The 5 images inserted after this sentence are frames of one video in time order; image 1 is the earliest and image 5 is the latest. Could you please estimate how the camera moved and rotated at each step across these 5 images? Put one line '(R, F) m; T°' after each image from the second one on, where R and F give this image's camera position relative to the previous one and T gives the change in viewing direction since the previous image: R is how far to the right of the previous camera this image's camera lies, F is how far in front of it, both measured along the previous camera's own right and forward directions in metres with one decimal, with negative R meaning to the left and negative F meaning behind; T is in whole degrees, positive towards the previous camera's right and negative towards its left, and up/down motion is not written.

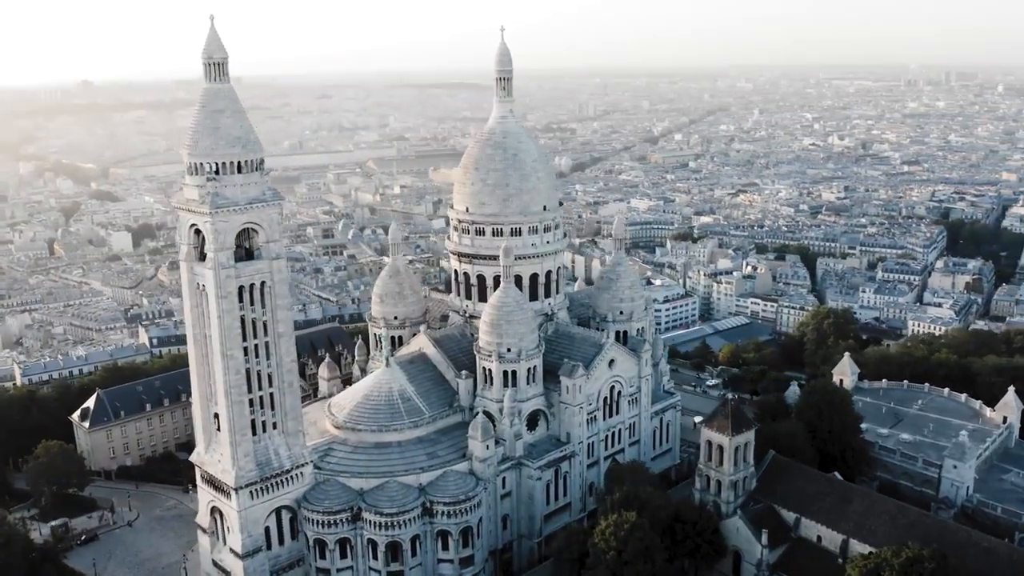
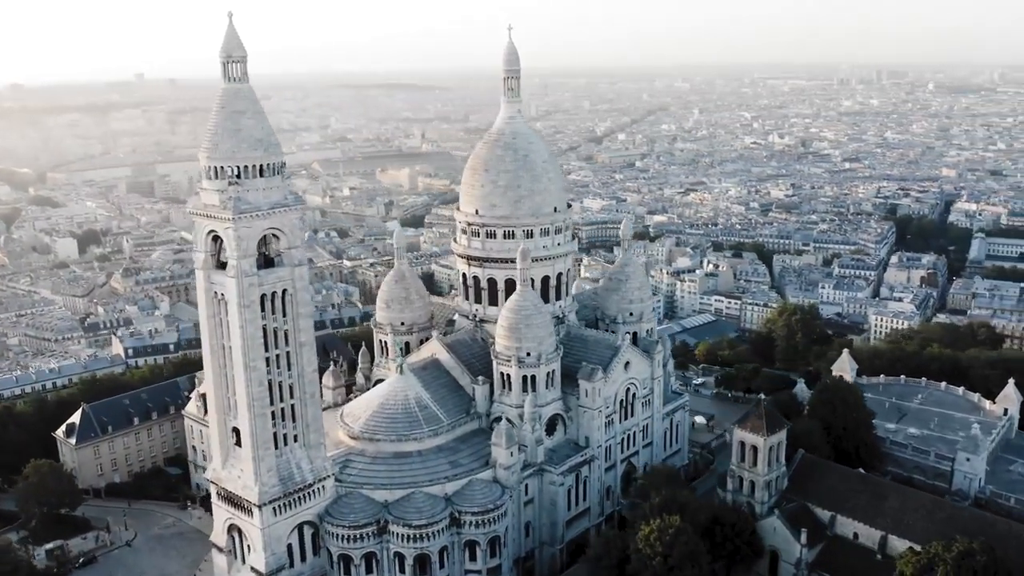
(-4.7, +1.2) m; +4°
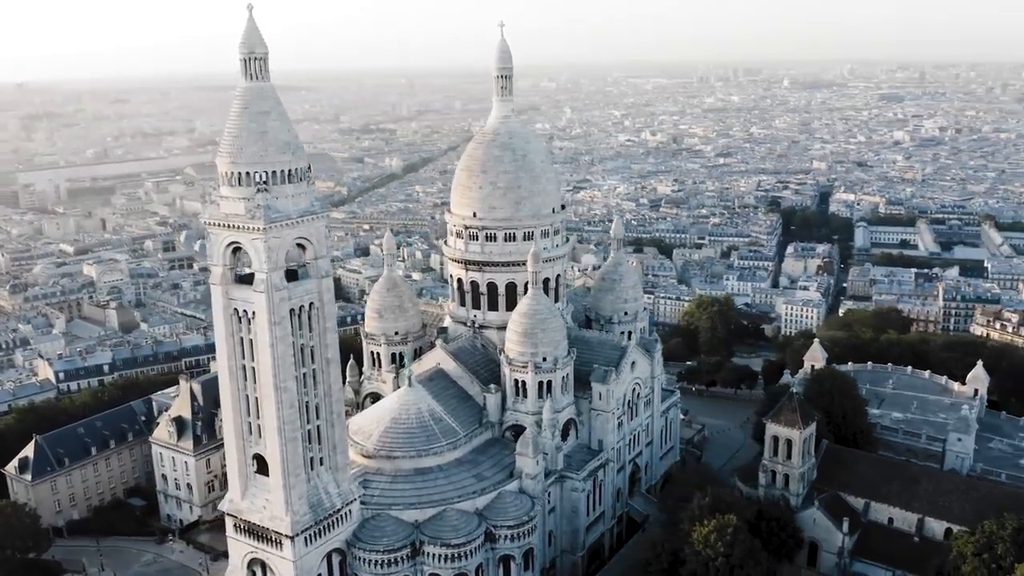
(-8.3, +2.2) m; +8°
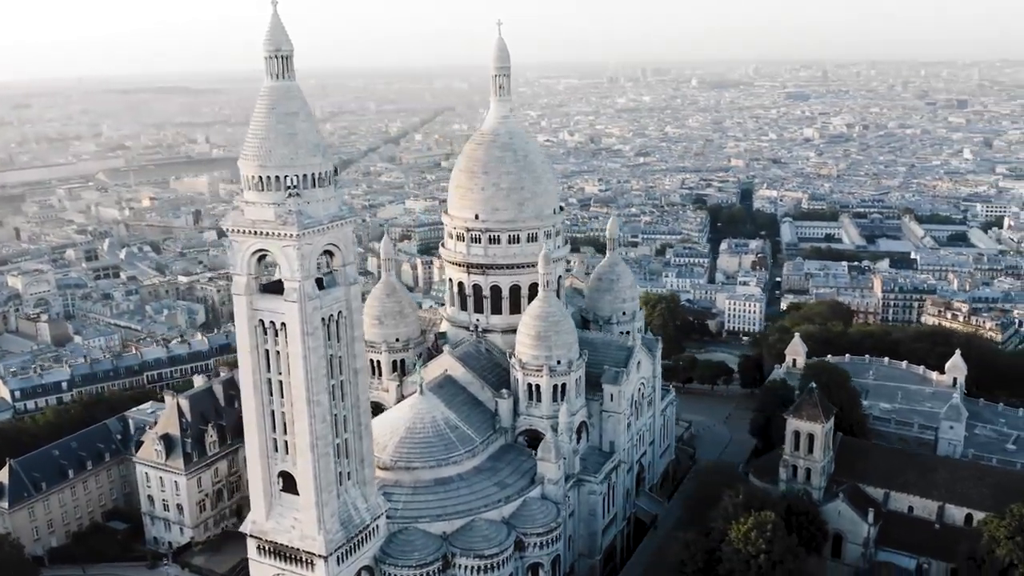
(-5.6, +1.2) m; +6°
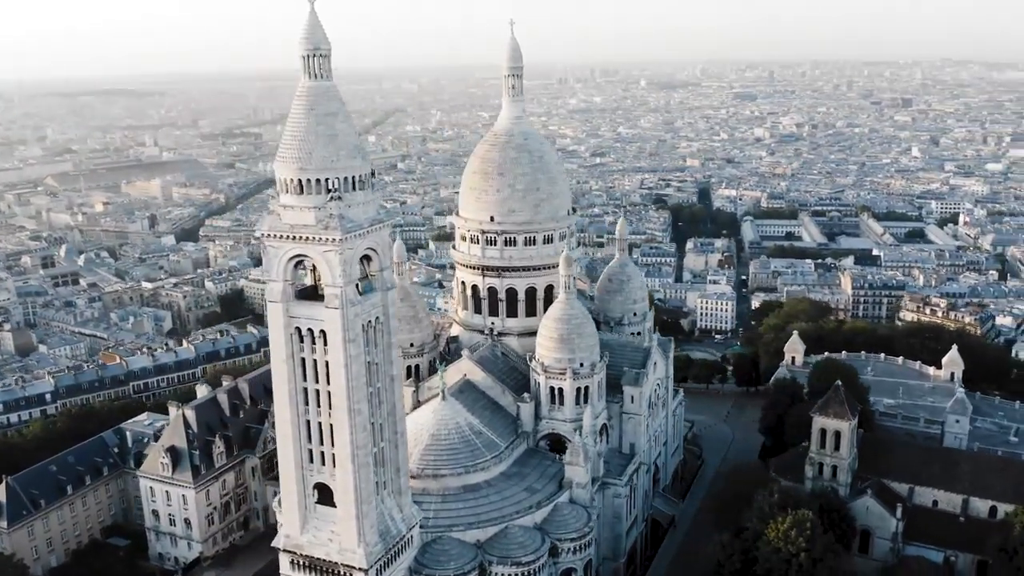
(-4.1, +0.8) m; +3°
